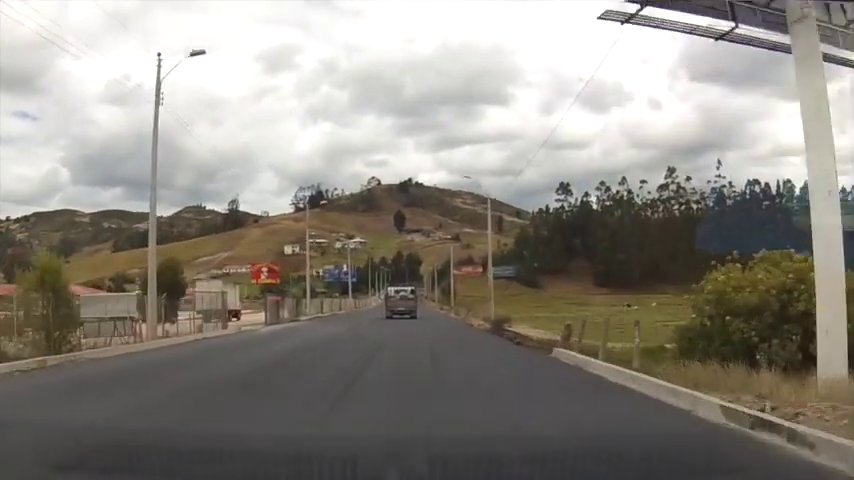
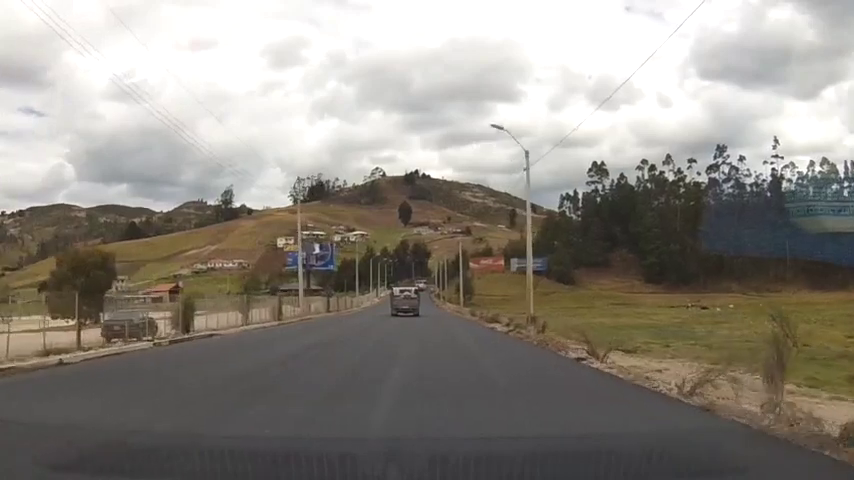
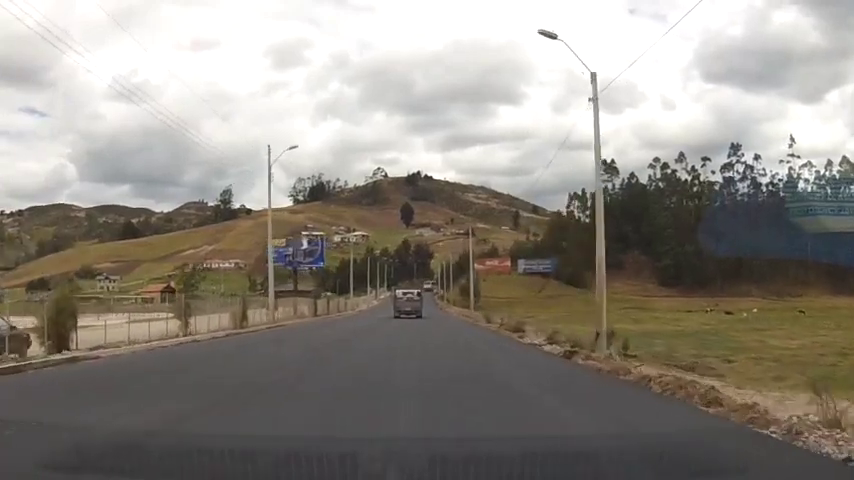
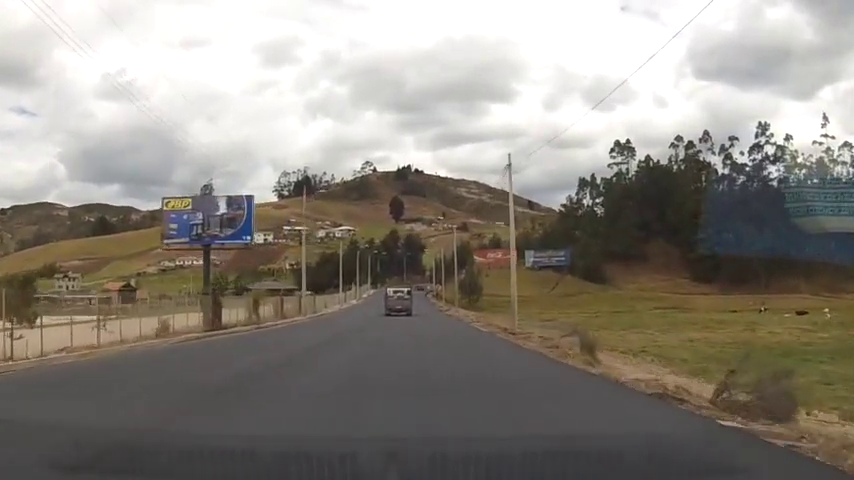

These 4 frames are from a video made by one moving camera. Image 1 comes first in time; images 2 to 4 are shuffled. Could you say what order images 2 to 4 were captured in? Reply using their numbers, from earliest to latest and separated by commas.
2, 3, 4
